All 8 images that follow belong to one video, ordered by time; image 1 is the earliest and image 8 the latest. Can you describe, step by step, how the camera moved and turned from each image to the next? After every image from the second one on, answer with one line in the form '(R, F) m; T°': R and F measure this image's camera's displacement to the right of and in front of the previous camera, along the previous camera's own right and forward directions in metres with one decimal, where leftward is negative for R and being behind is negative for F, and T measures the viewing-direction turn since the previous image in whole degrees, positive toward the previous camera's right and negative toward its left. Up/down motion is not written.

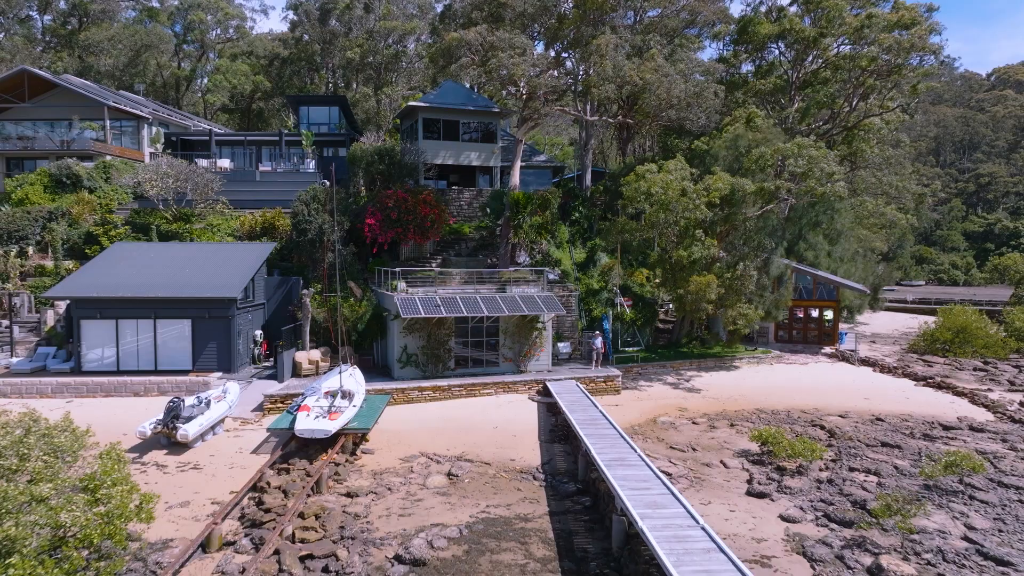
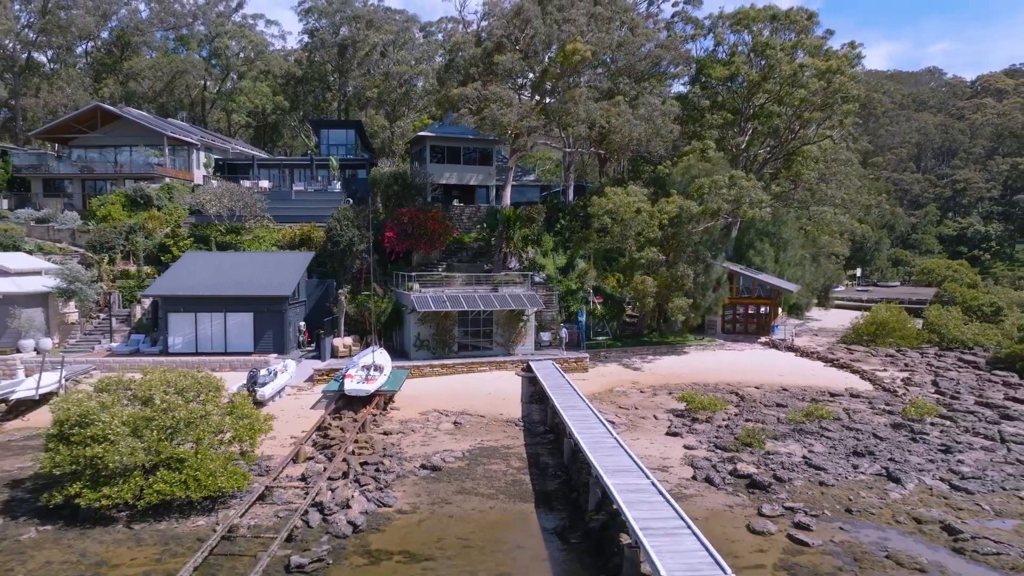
(+0.2, -4.0) m; 0°
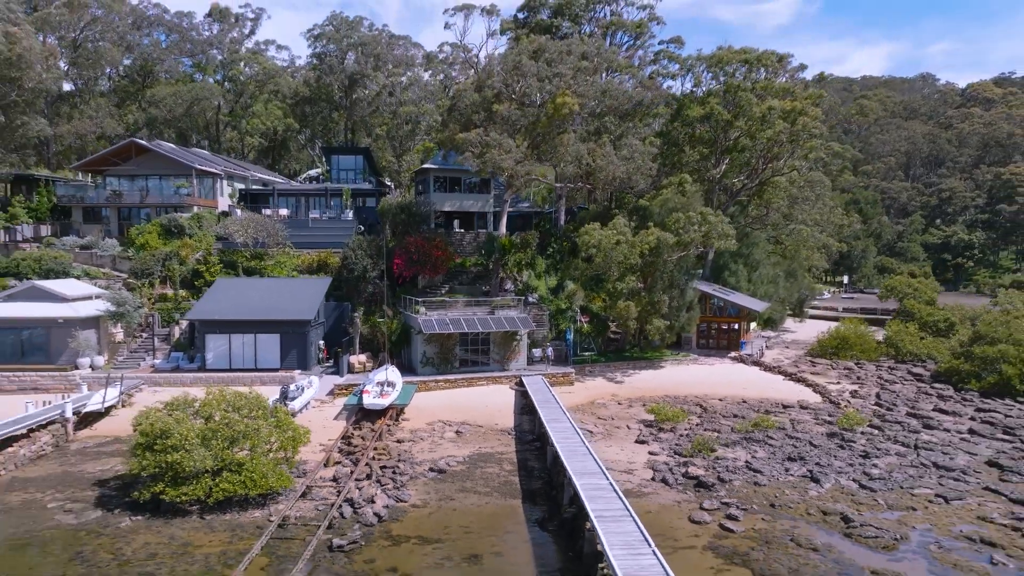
(+0.1, -2.5) m; 0°
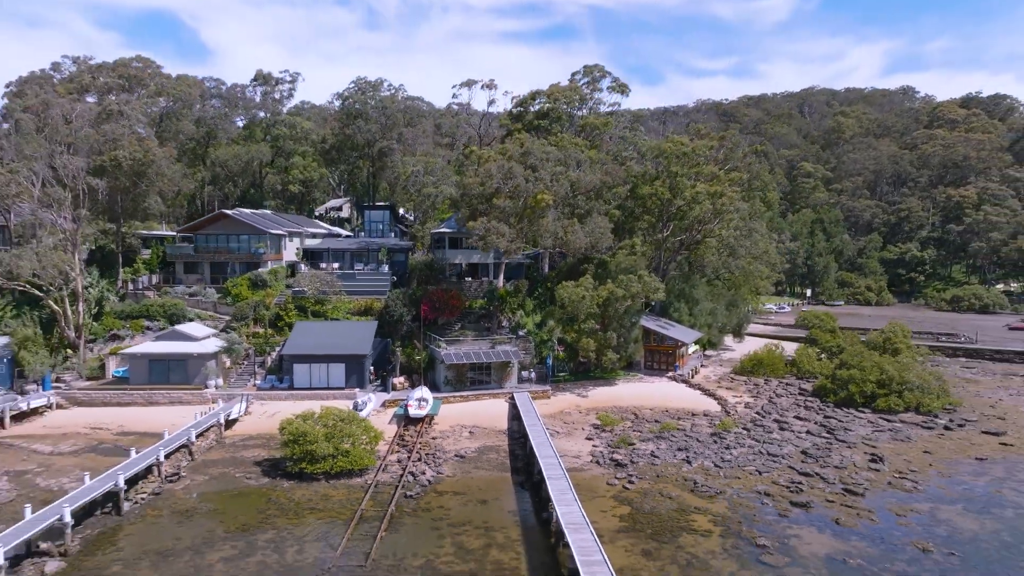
(+0.2, -8.9) m; 0°
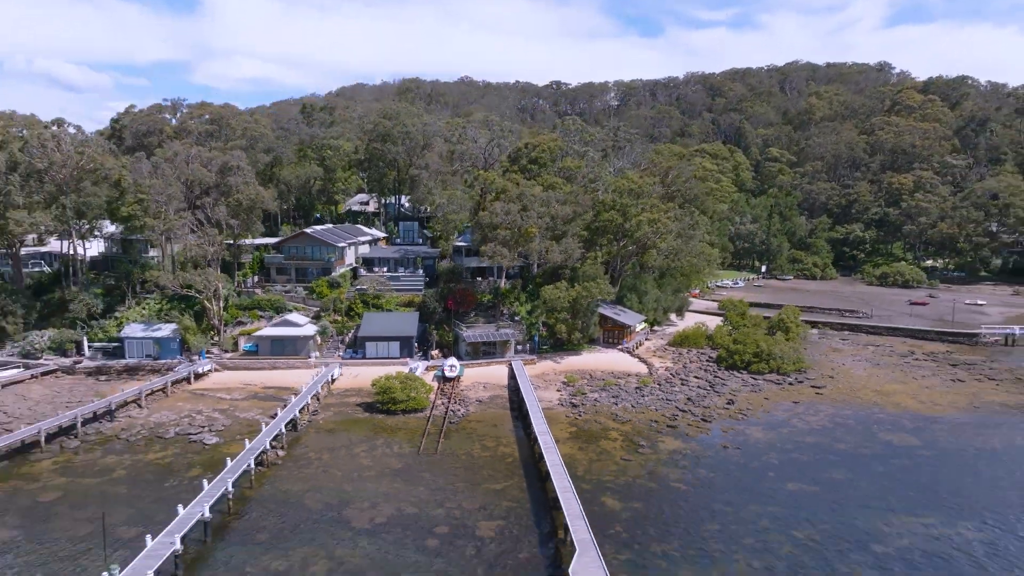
(0.0, -14.5) m; 0°
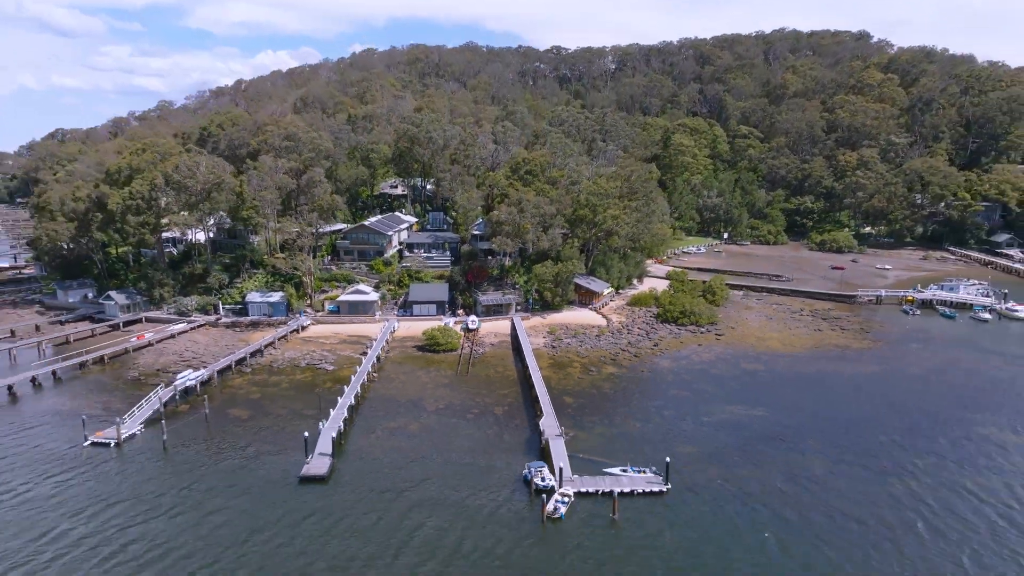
(+0.2, -19.5) m; 0°
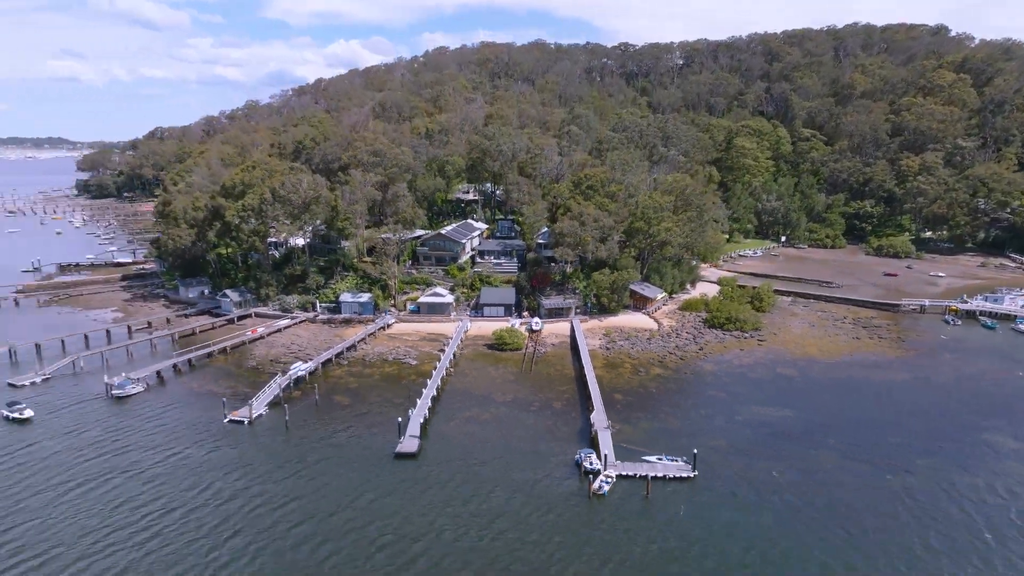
(+0.4, -7.4) m; -5°
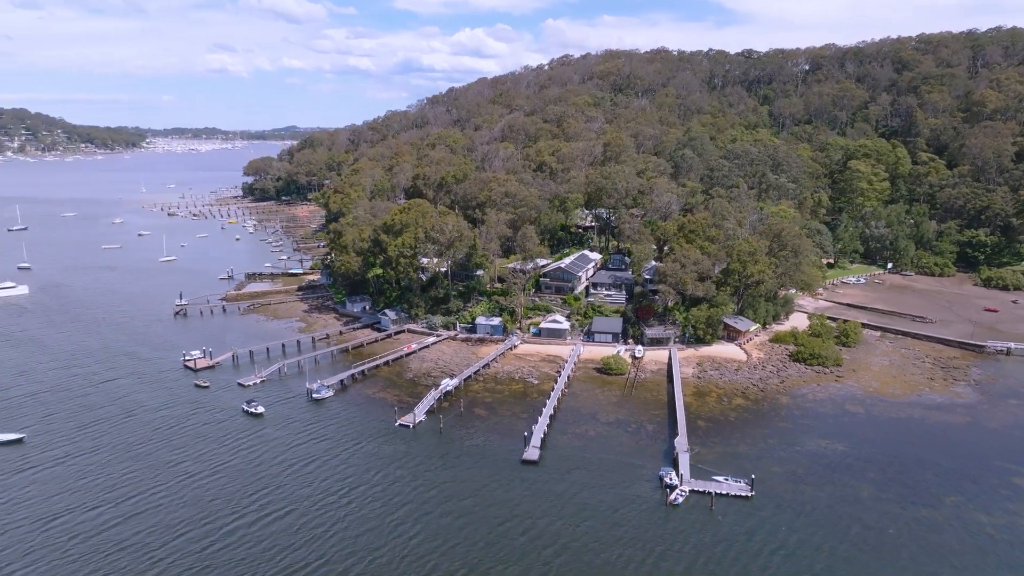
(+0.9, -13.3) m; -9°
